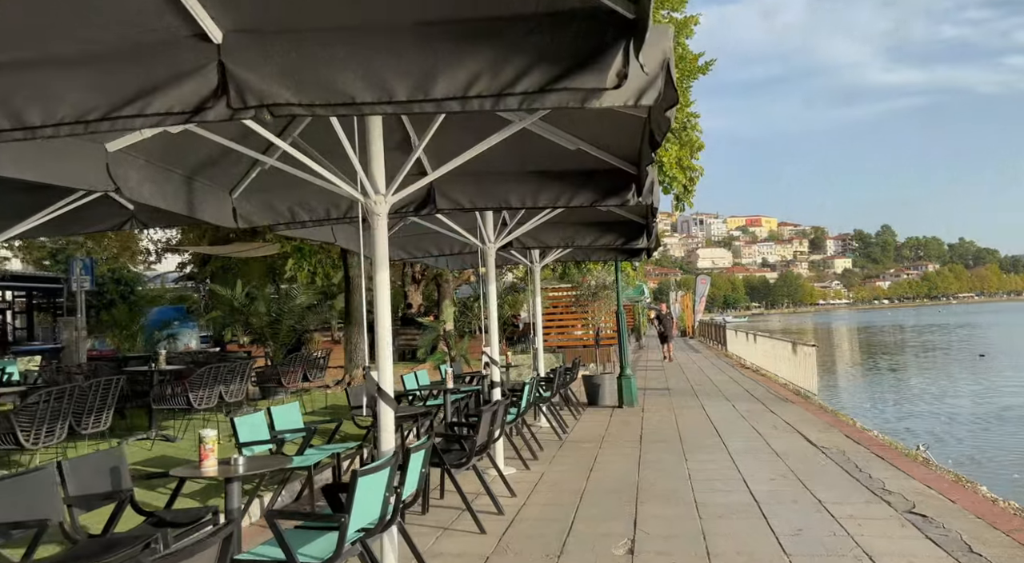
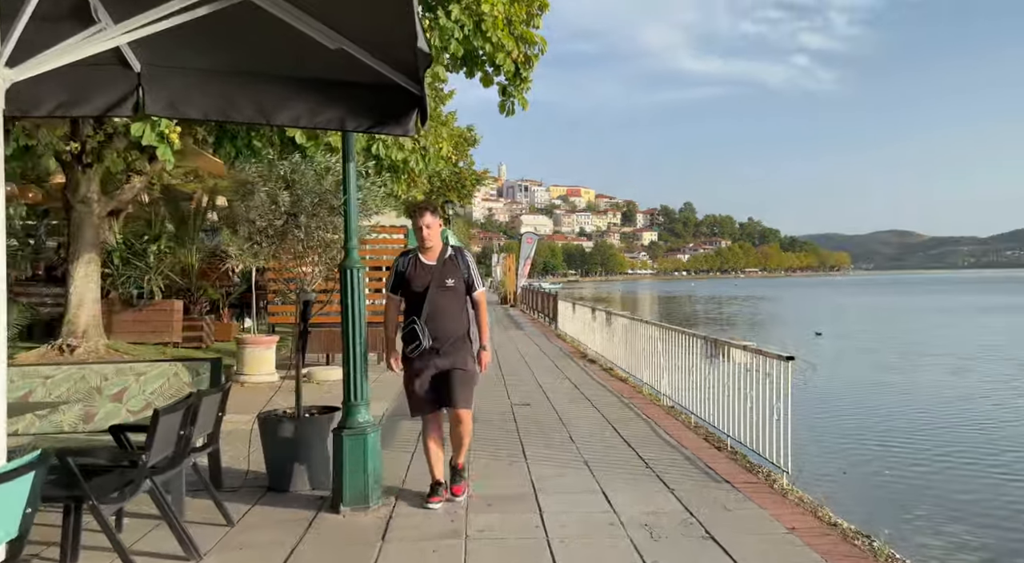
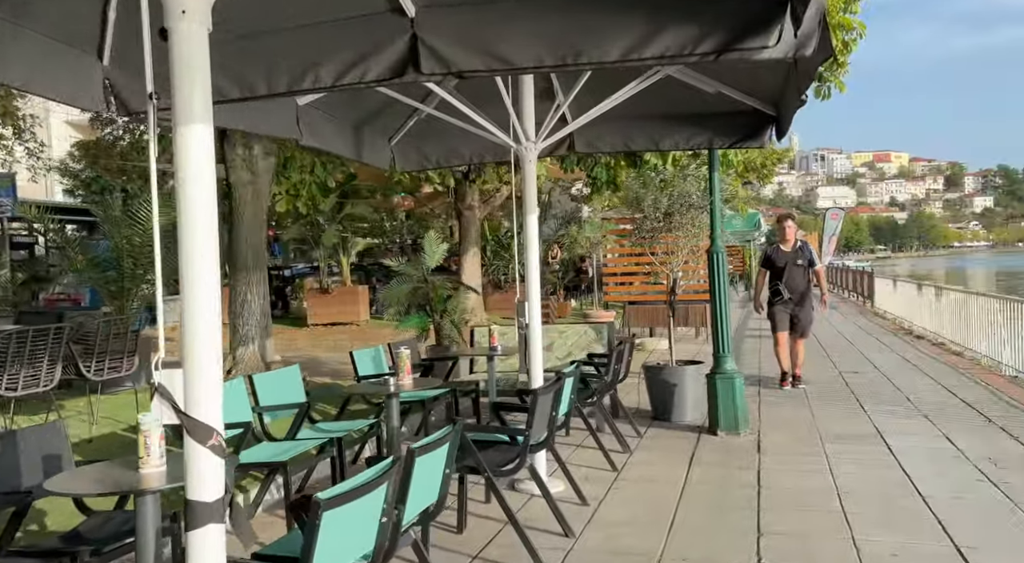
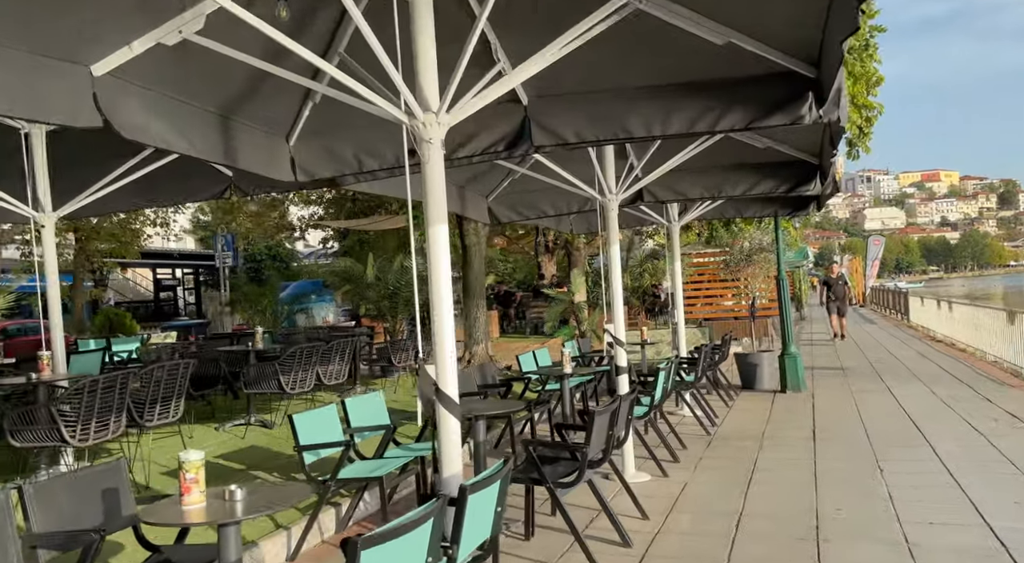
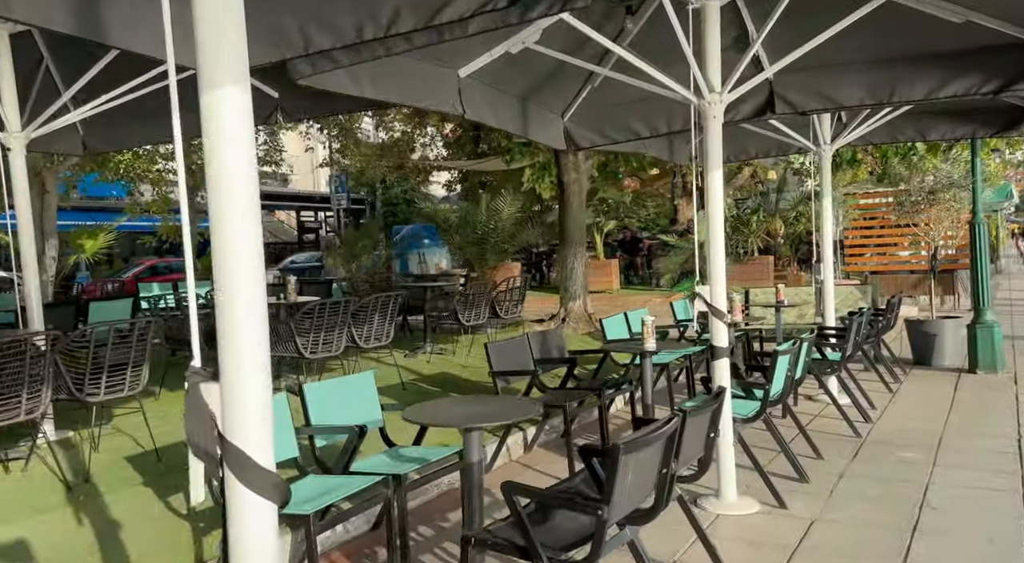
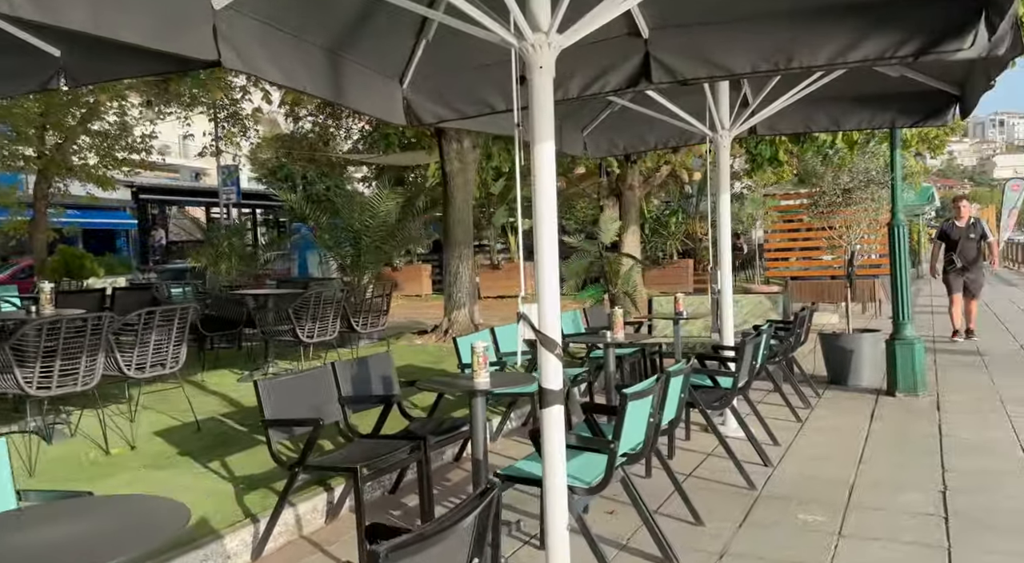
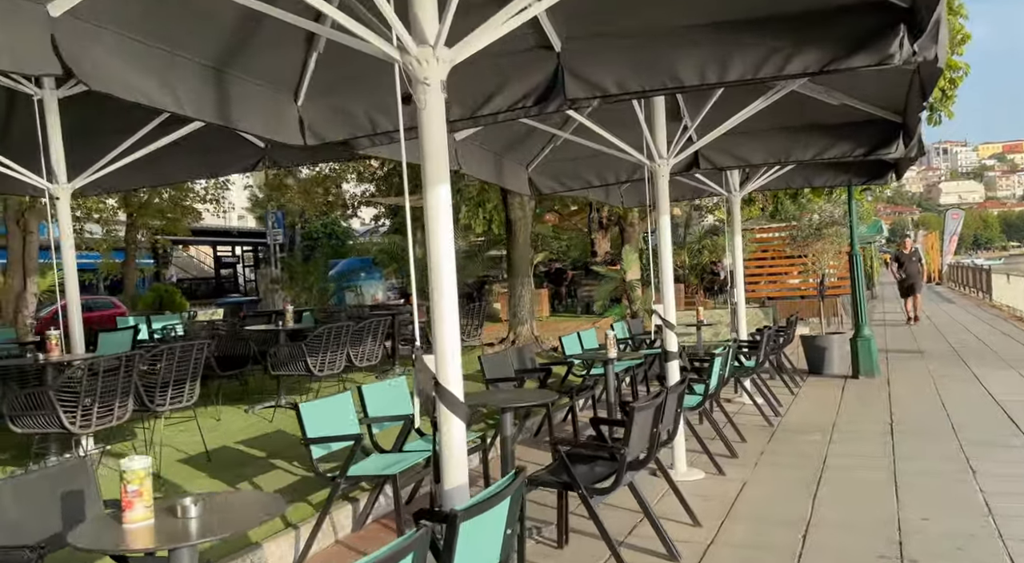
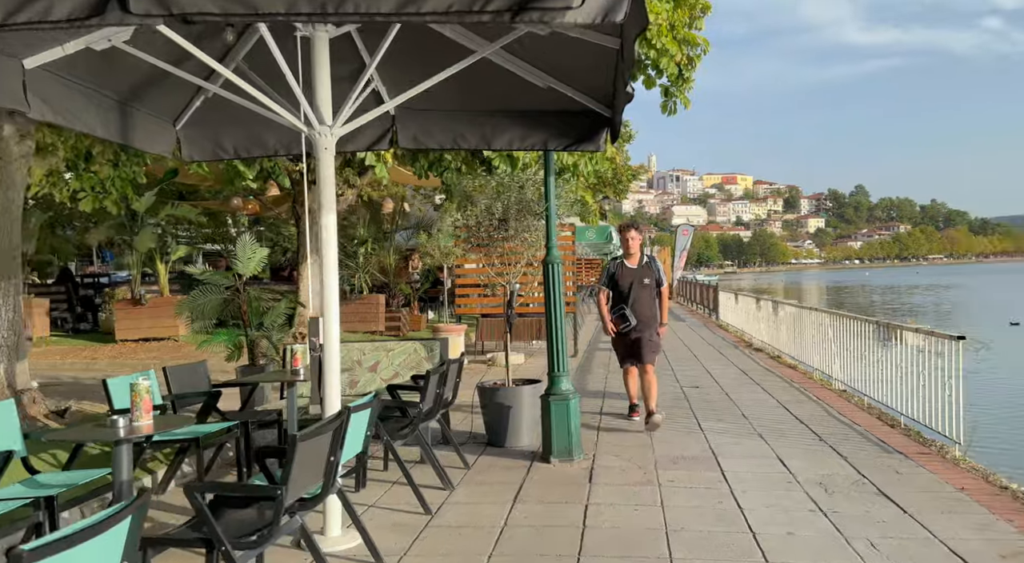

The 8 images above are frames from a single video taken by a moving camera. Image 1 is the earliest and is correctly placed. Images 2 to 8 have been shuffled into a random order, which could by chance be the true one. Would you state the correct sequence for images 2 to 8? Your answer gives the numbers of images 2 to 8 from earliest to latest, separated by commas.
4, 7, 5, 6, 3, 8, 2
